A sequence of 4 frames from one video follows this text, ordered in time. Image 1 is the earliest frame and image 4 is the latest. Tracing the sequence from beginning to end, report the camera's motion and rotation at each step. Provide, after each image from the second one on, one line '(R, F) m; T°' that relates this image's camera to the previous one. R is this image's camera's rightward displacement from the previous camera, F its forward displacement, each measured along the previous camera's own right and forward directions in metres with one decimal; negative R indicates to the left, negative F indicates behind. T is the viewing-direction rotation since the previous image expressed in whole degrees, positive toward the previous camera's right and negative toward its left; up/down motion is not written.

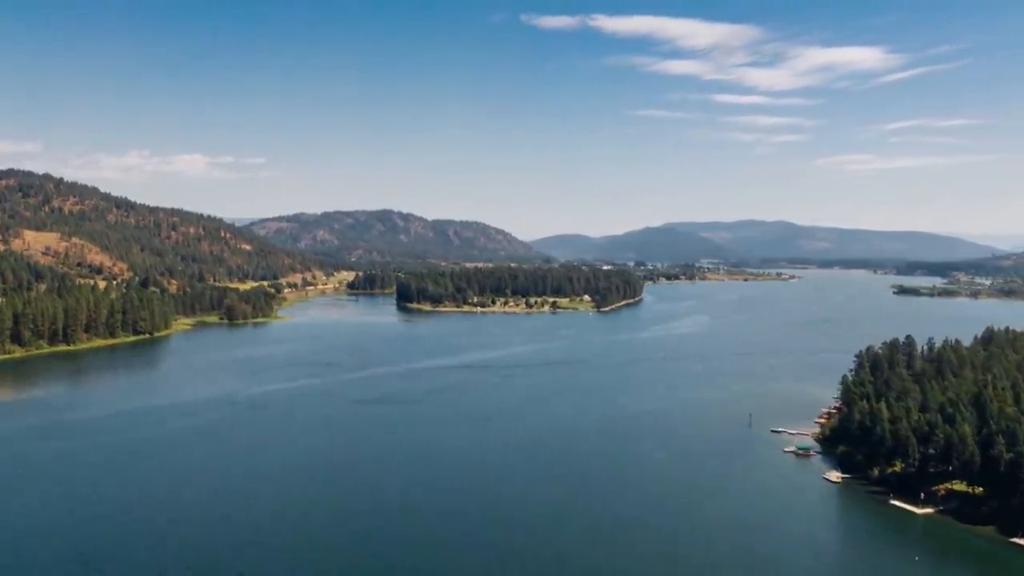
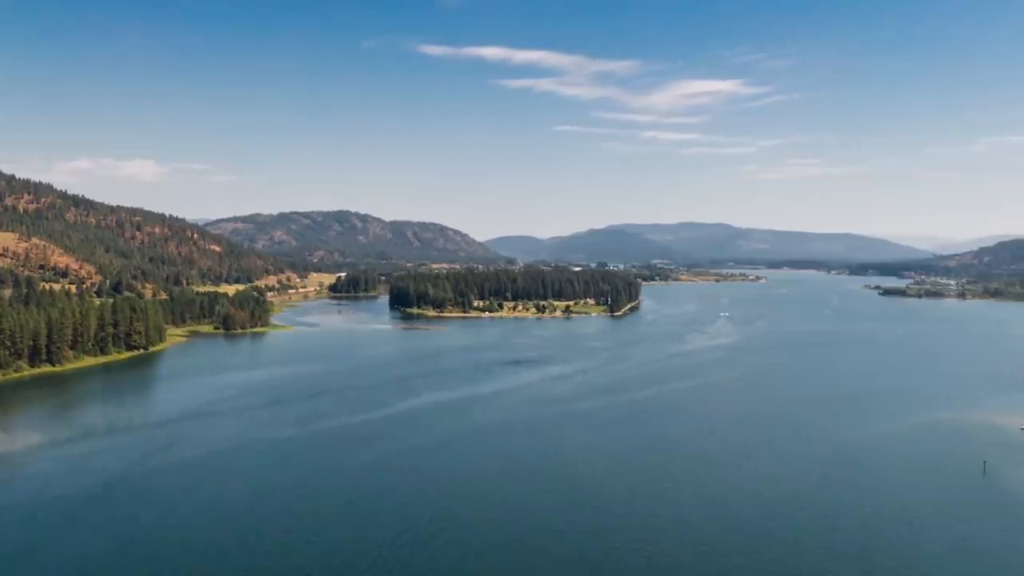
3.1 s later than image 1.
(-3.0, +3.9) m; +3°
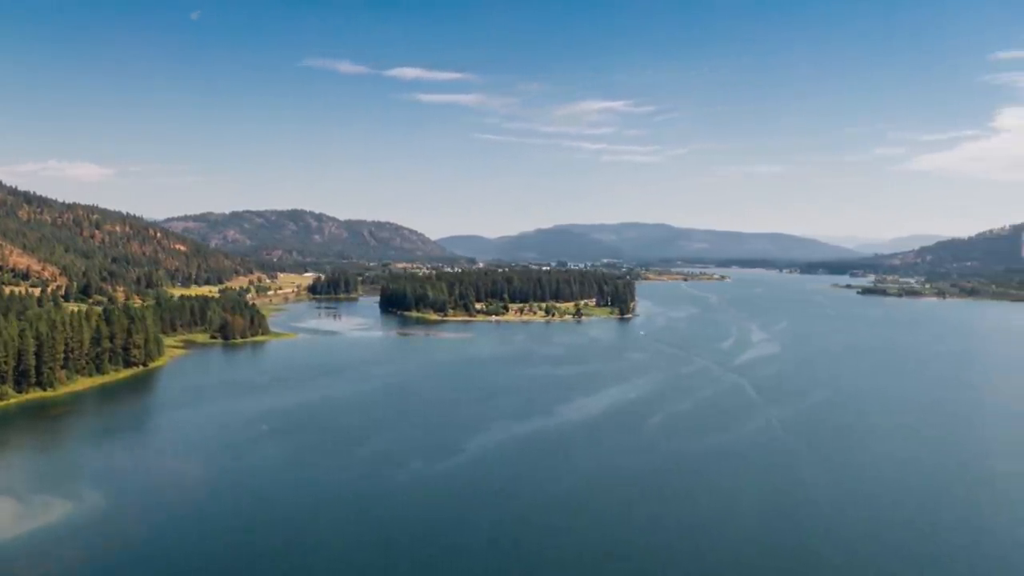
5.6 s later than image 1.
(-2.8, +3.3) m; +3°
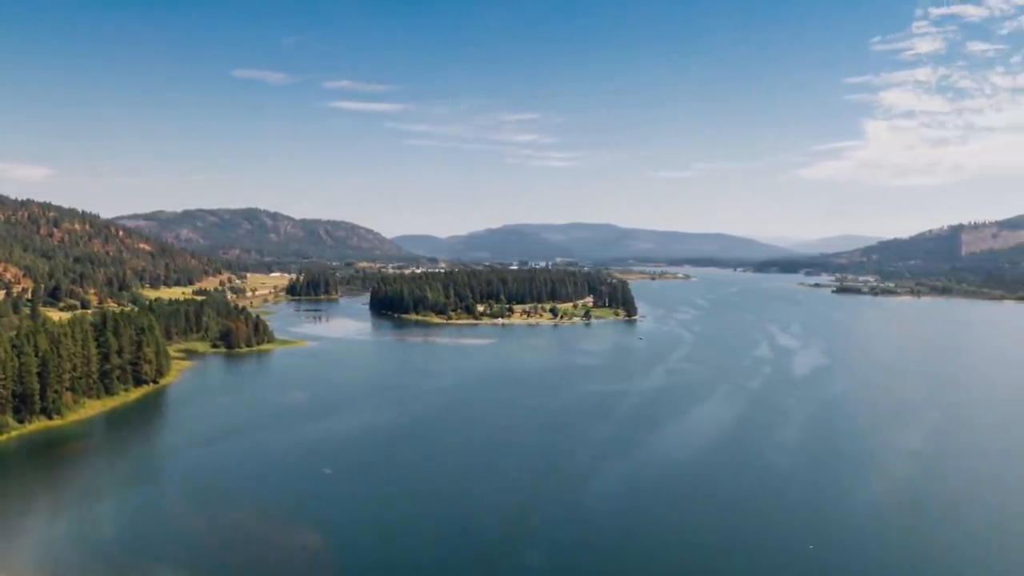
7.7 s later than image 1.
(-2.5, +2.7) m; +3°
